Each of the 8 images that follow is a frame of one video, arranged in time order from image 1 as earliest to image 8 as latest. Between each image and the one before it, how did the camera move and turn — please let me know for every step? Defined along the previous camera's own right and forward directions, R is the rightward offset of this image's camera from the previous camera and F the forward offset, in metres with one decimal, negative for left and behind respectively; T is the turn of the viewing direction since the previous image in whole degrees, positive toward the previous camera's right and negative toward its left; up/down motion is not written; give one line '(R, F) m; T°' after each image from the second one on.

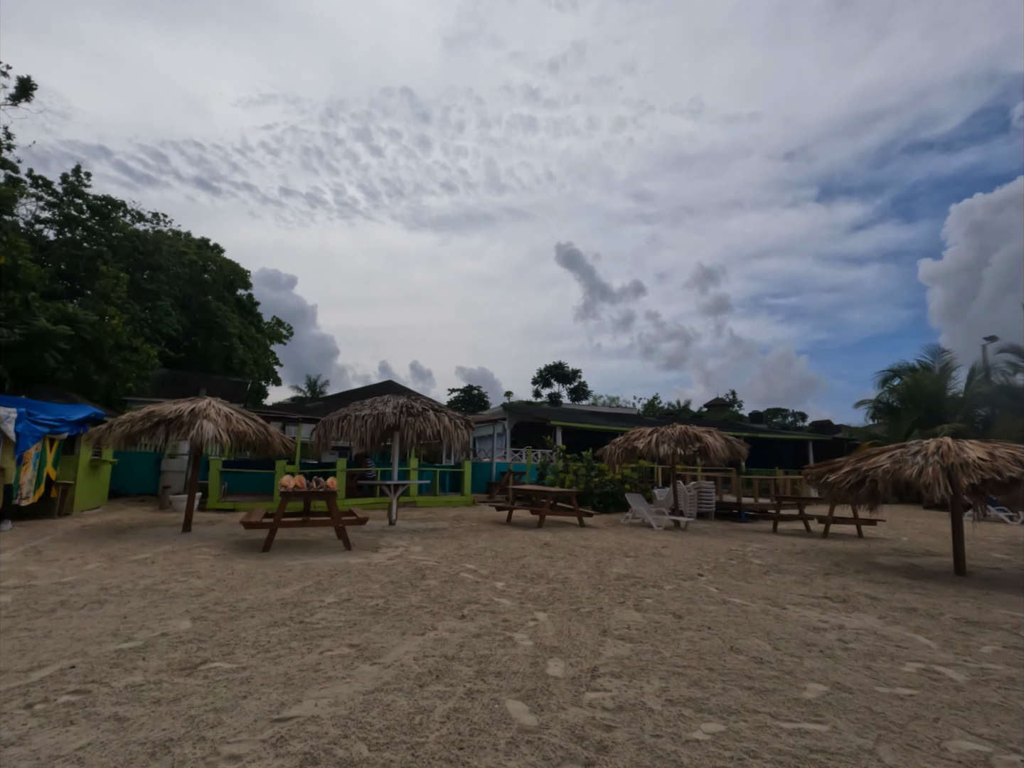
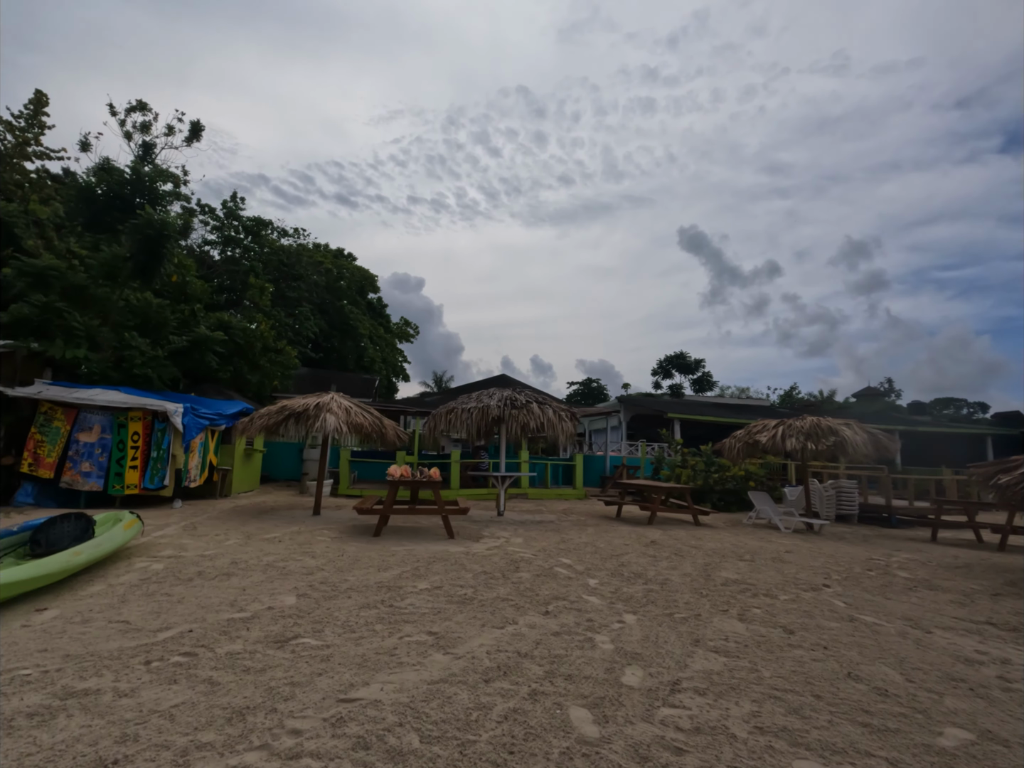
(+0.3, +0.2) m; -13°
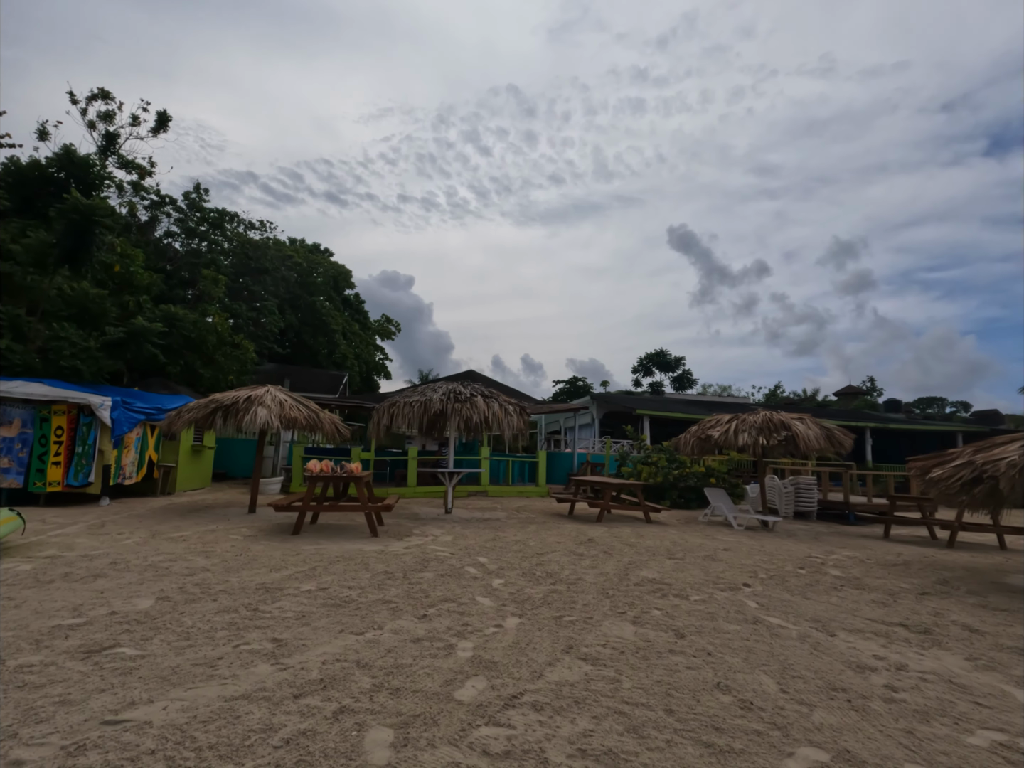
(+1.0, +0.4) m; +1°
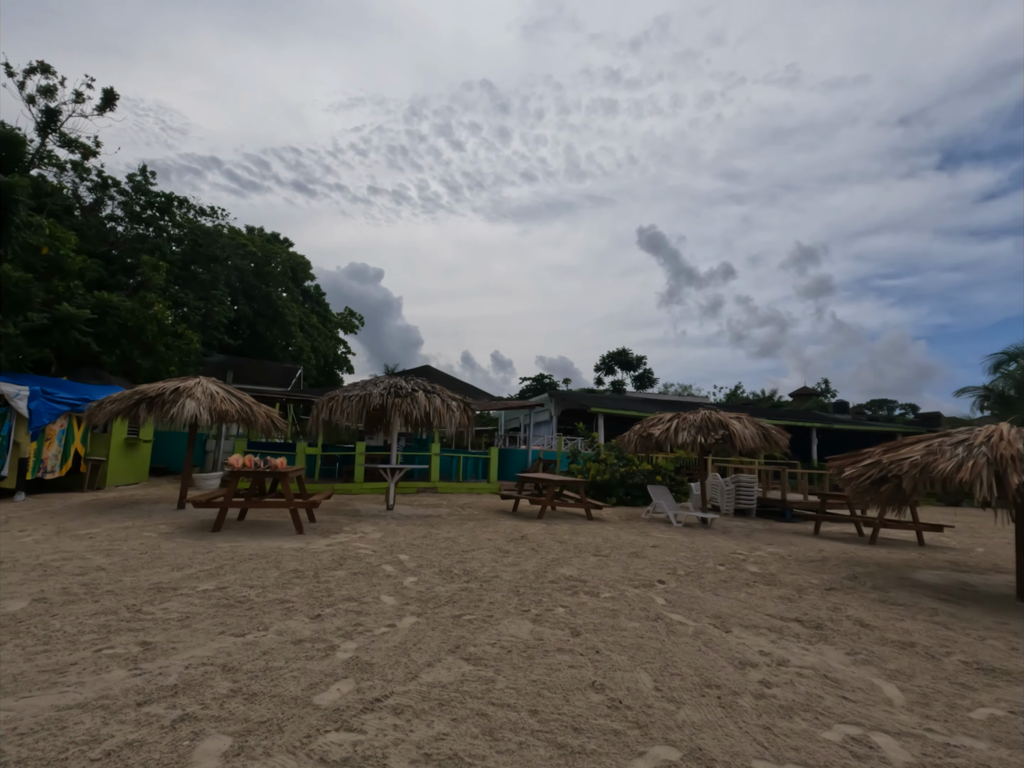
(+0.5, +0.1) m; +3°
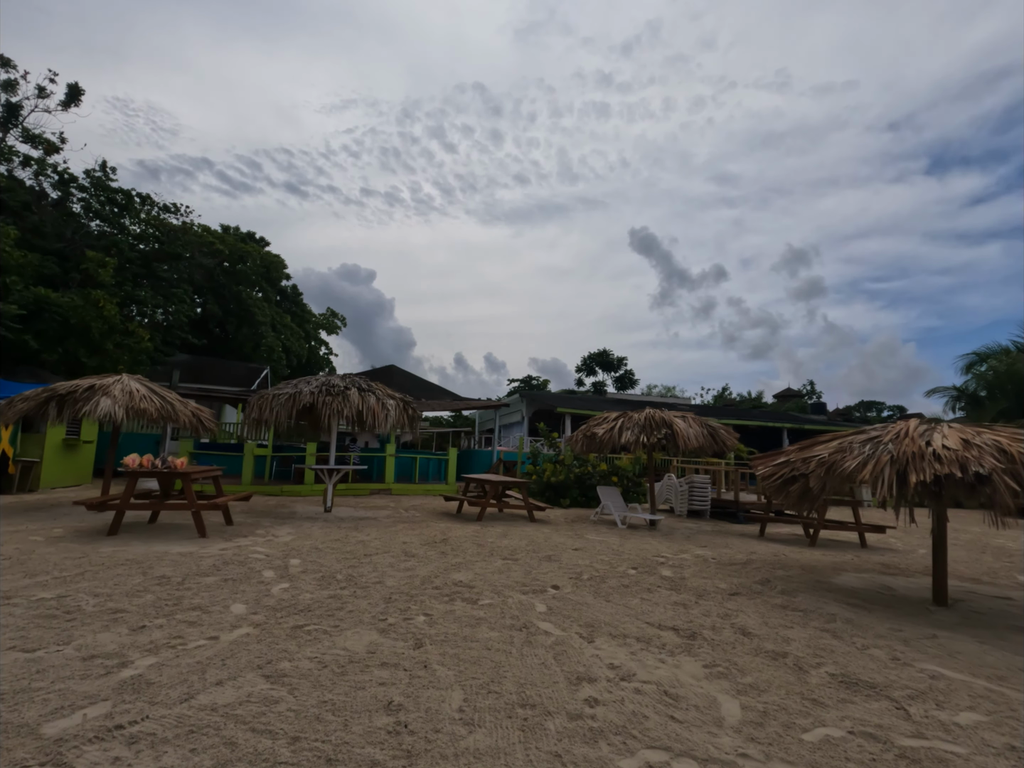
(+1.1, +0.3) m; +1°
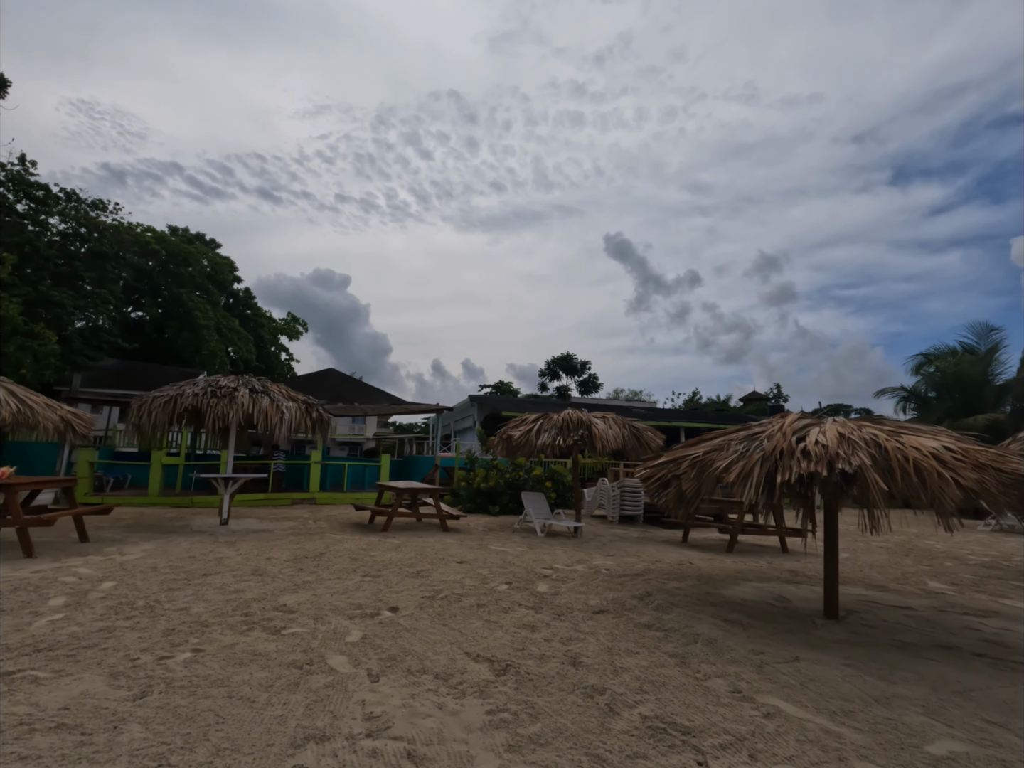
(+1.3, +0.6) m; +2°
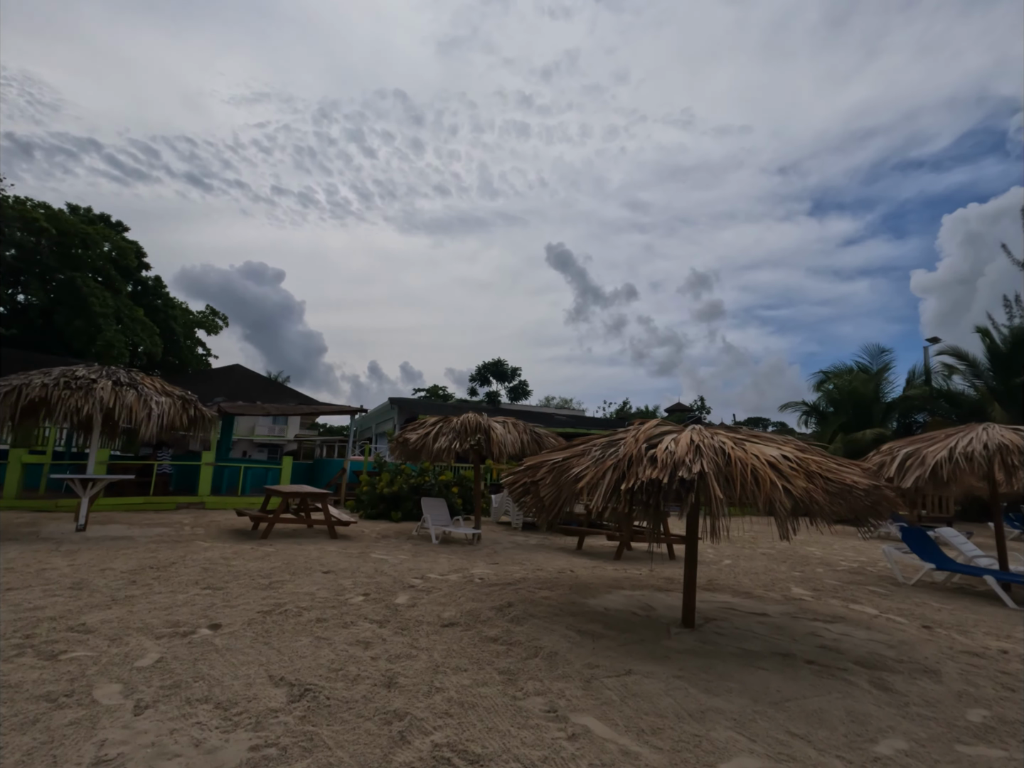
(+0.8, +0.2) m; +6°
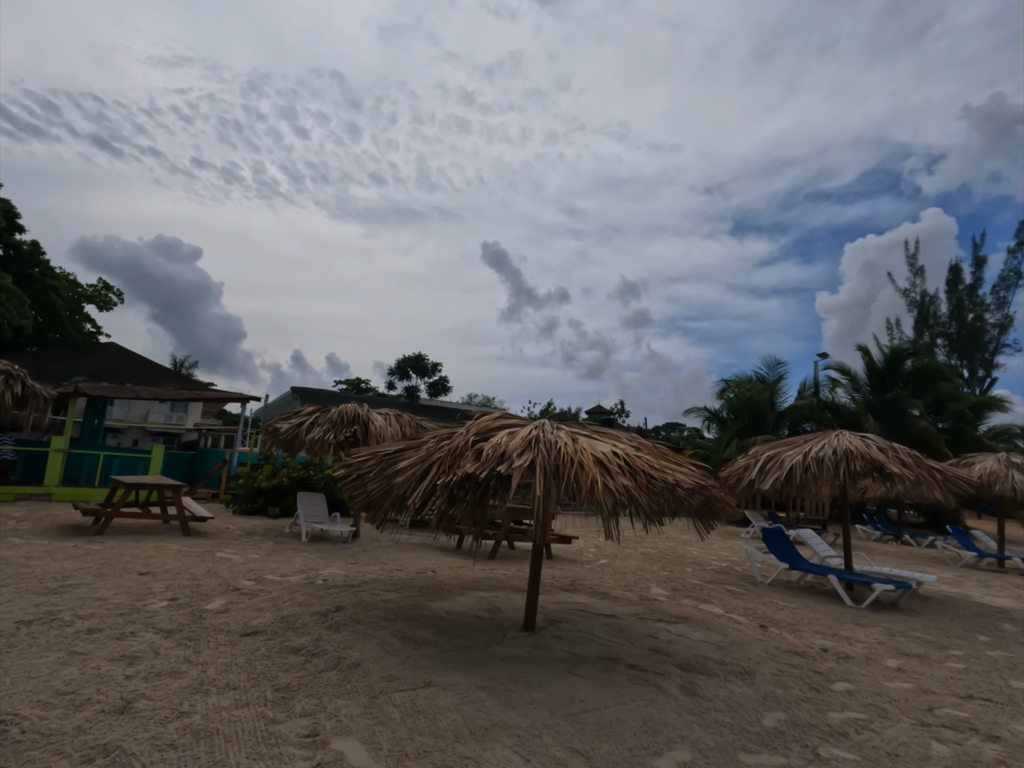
(+0.8, +0.3) m; +7°
